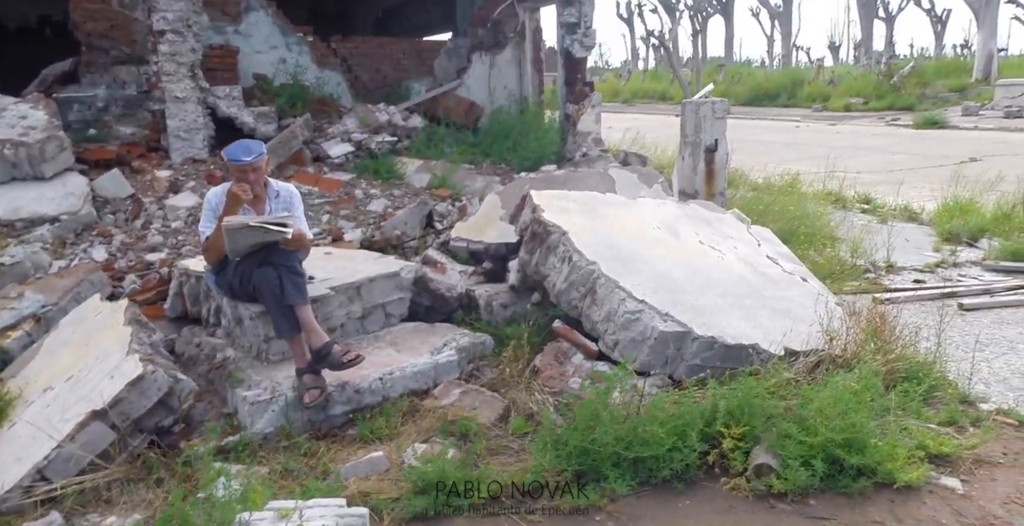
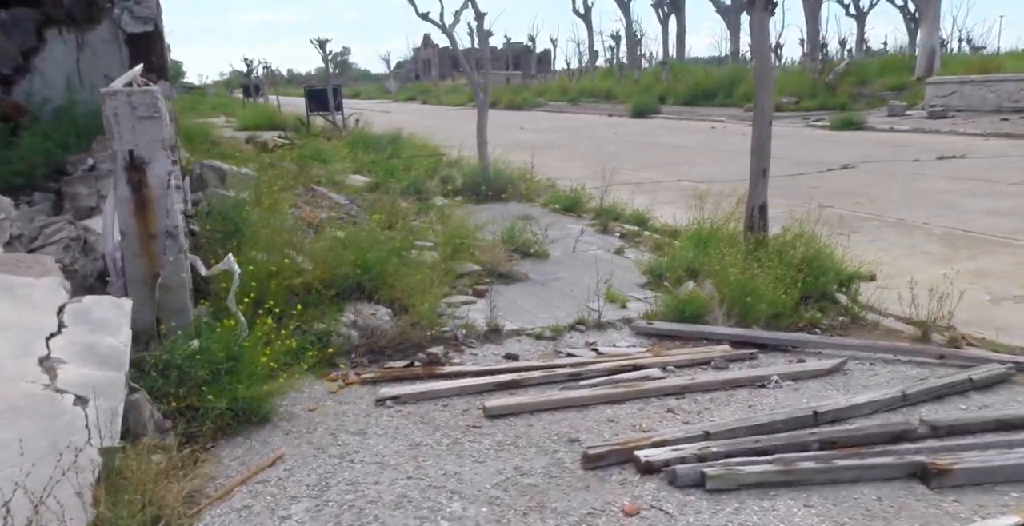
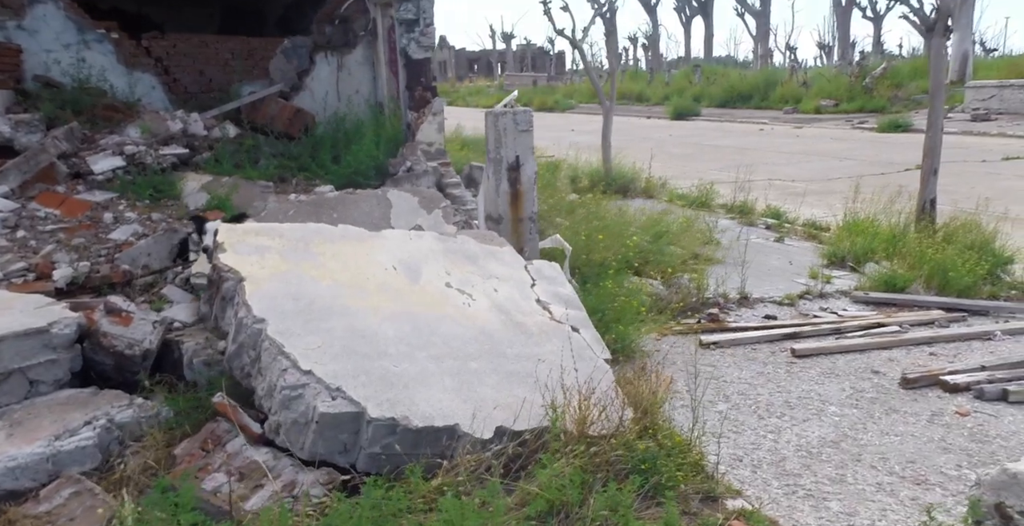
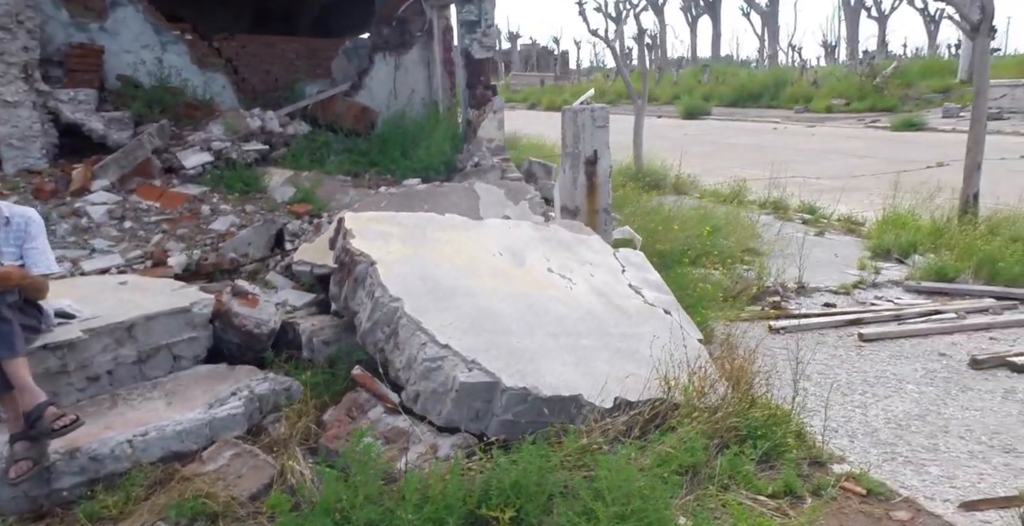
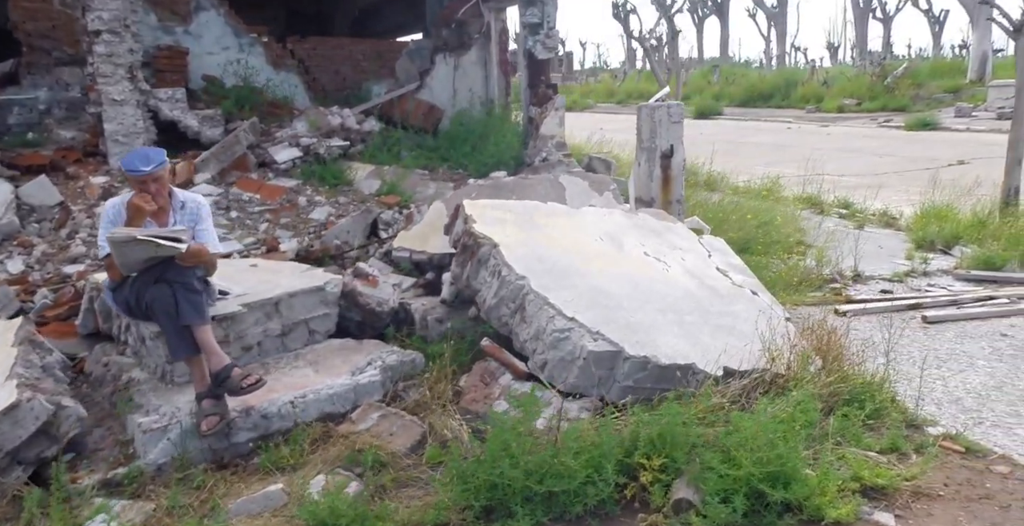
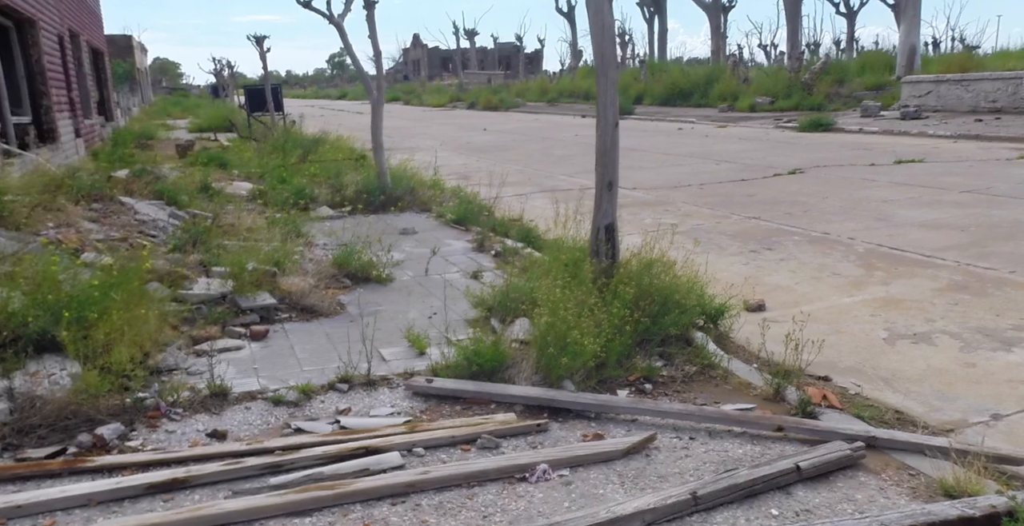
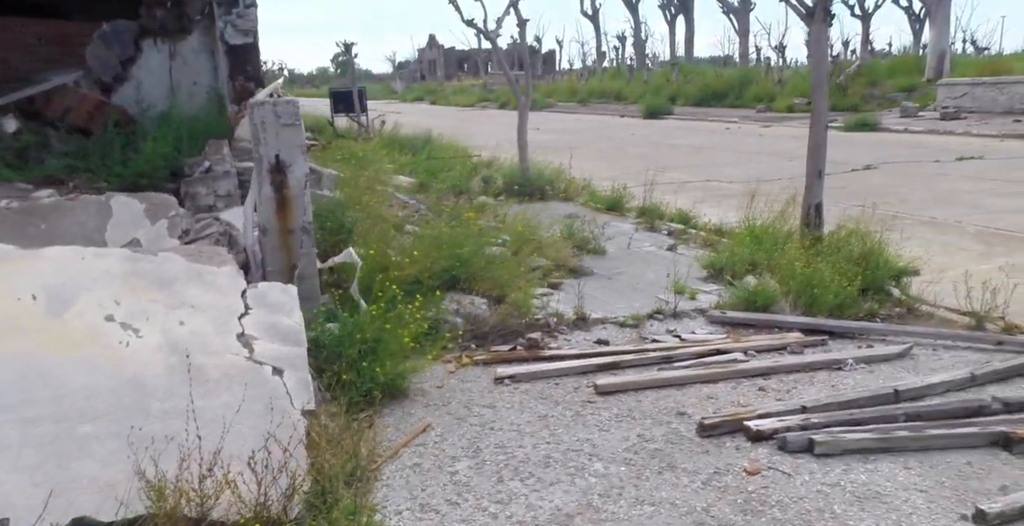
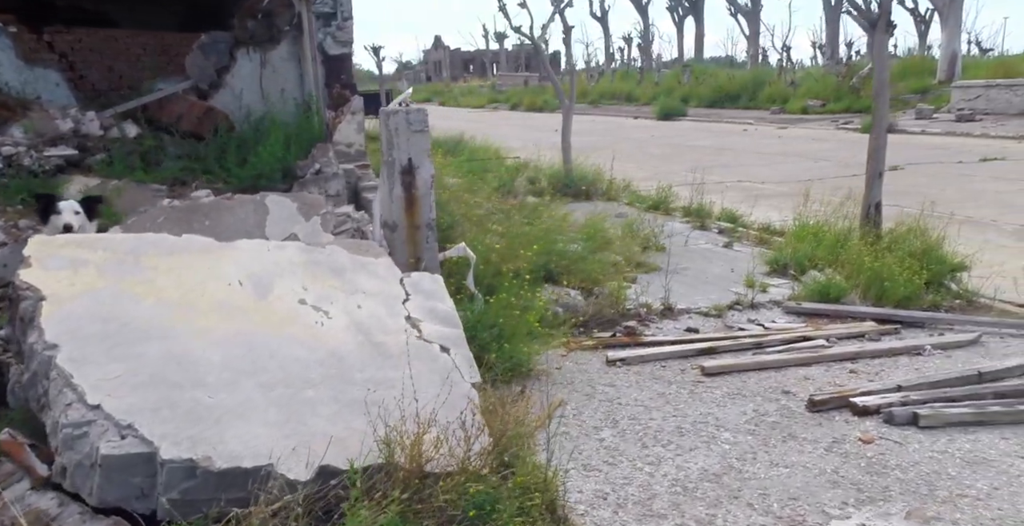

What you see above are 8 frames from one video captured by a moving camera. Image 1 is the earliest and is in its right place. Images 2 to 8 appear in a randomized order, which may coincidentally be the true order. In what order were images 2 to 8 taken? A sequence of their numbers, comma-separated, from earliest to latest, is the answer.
5, 4, 3, 8, 7, 2, 6
